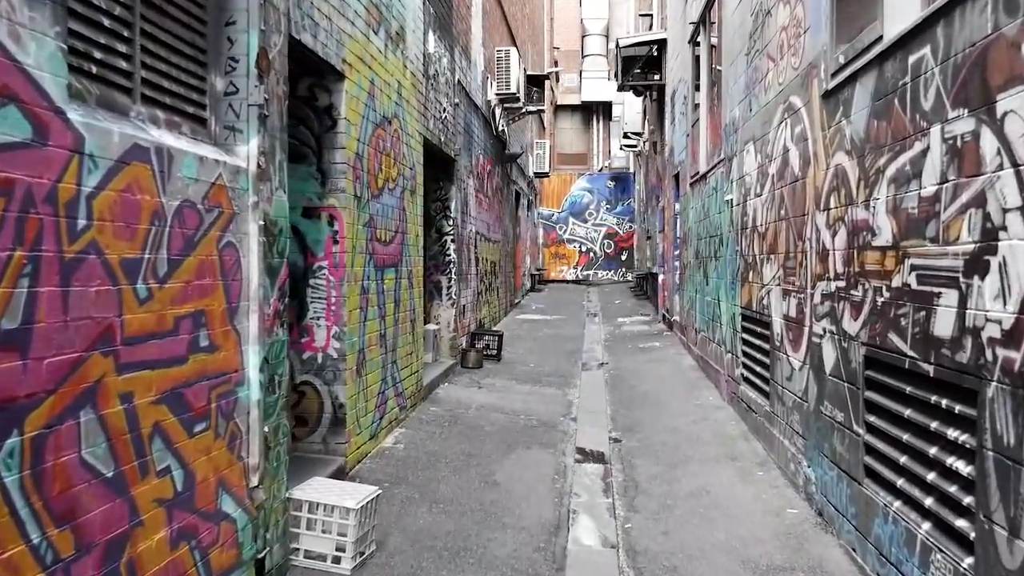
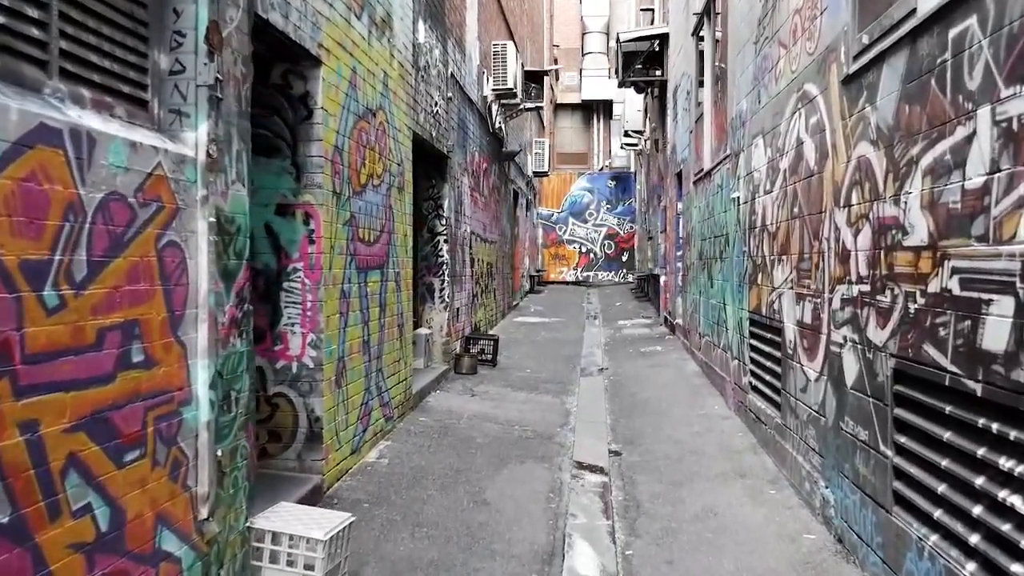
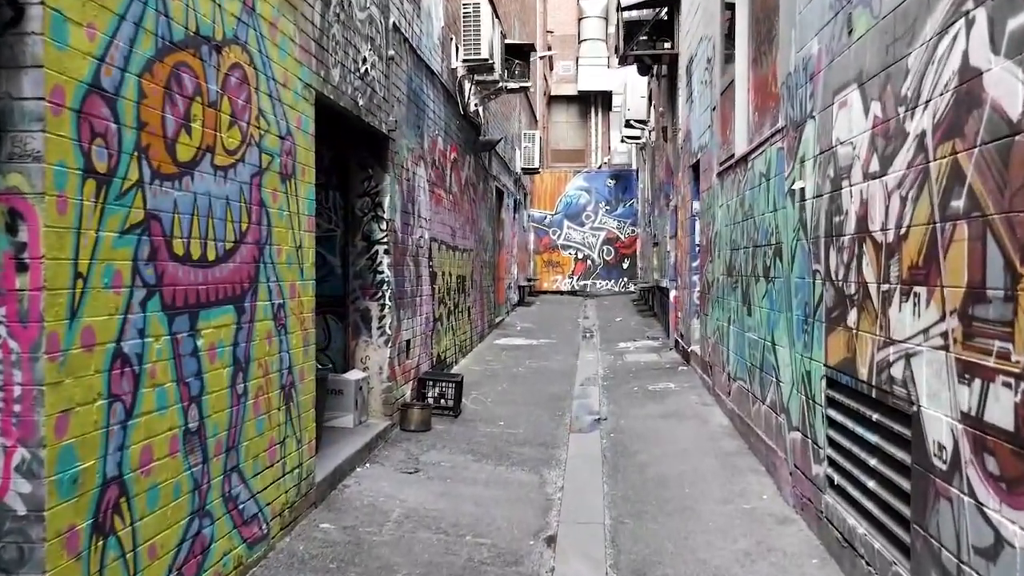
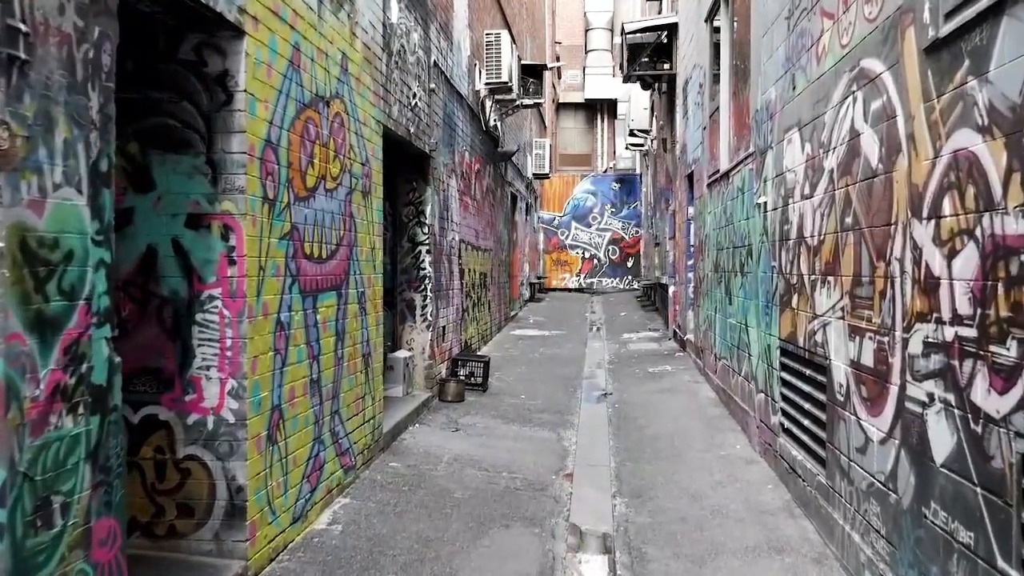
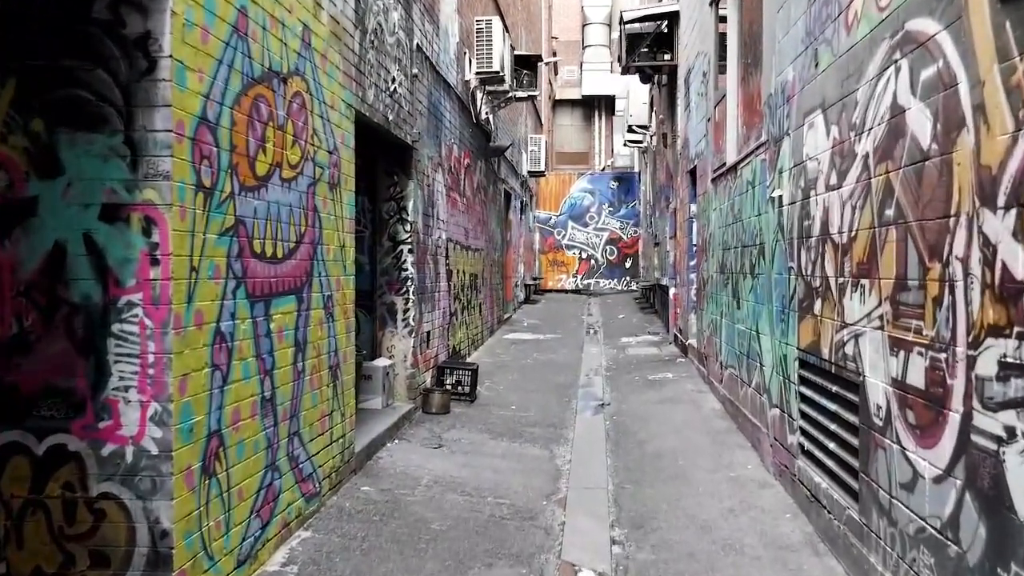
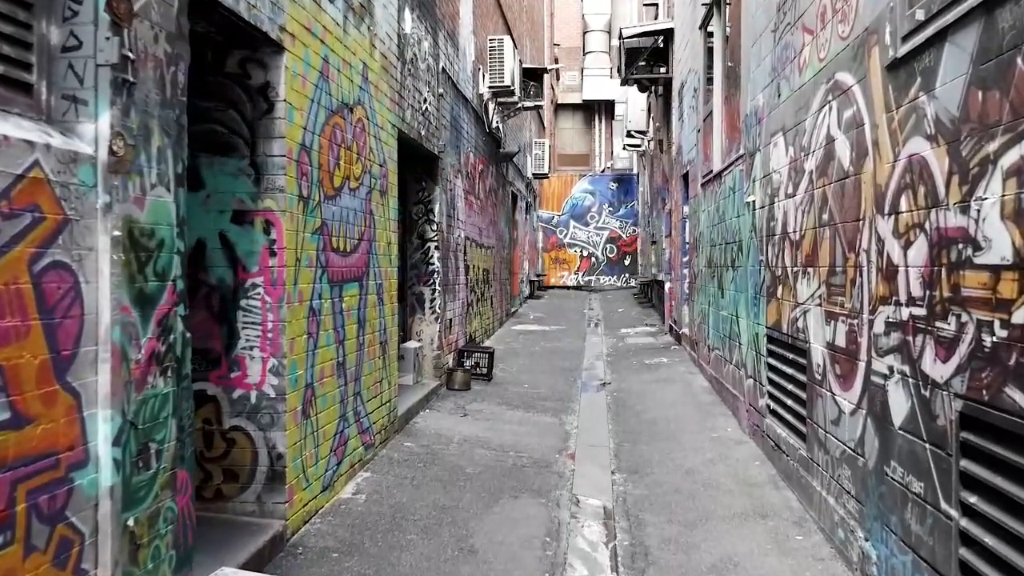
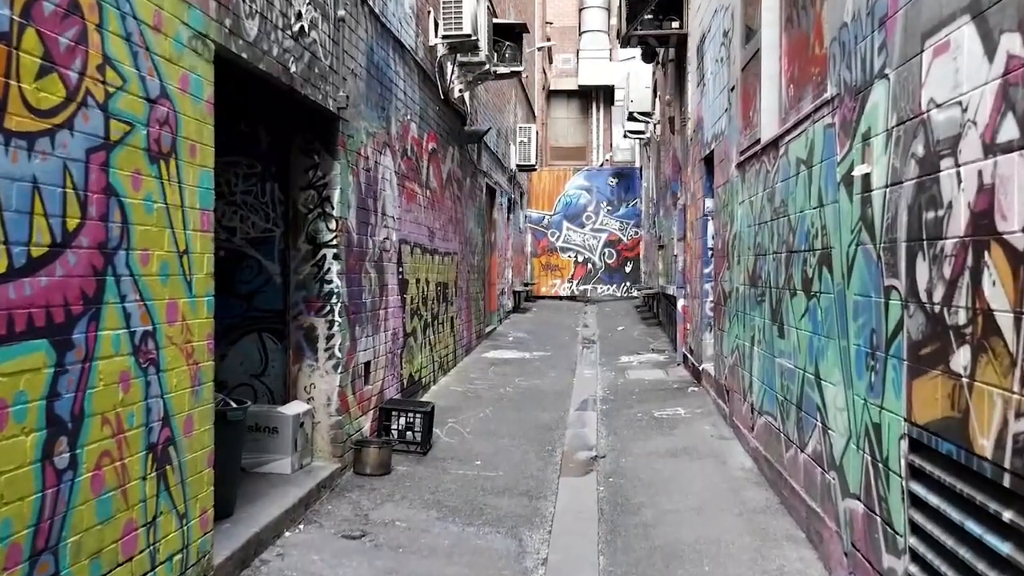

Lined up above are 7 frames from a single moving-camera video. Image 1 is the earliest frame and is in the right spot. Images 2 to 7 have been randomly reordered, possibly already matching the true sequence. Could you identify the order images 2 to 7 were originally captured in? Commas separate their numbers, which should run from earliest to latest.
2, 6, 4, 5, 3, 7
